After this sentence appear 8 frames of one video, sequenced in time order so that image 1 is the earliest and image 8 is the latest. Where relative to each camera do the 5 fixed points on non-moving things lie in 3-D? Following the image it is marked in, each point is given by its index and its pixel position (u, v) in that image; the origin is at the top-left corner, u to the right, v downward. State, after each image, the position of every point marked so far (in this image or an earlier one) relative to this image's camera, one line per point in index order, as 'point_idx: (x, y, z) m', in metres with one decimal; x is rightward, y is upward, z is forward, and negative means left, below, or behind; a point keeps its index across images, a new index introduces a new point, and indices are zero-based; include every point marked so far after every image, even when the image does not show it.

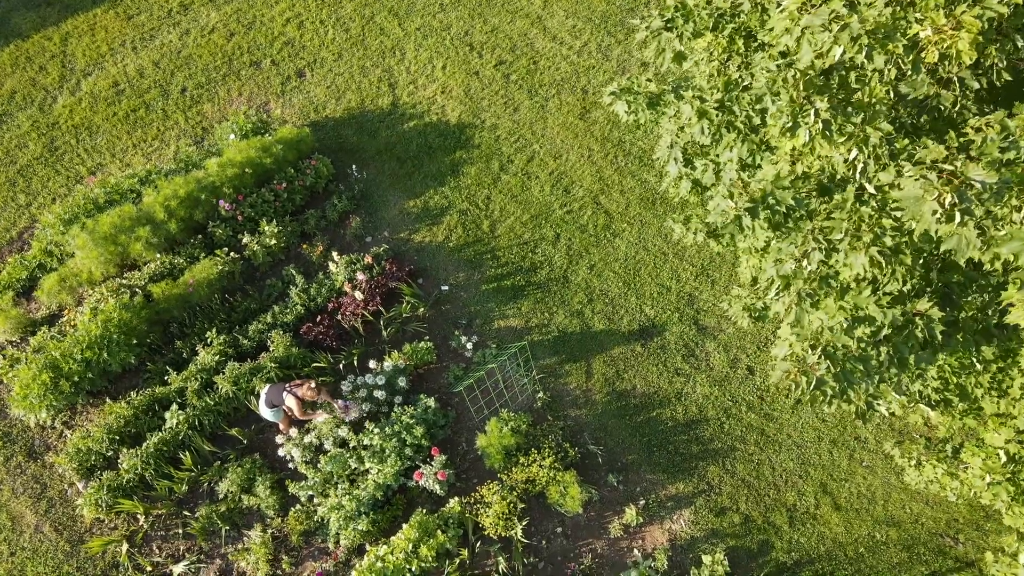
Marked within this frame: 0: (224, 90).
0: (-4.0, +2.8, +9.9) m
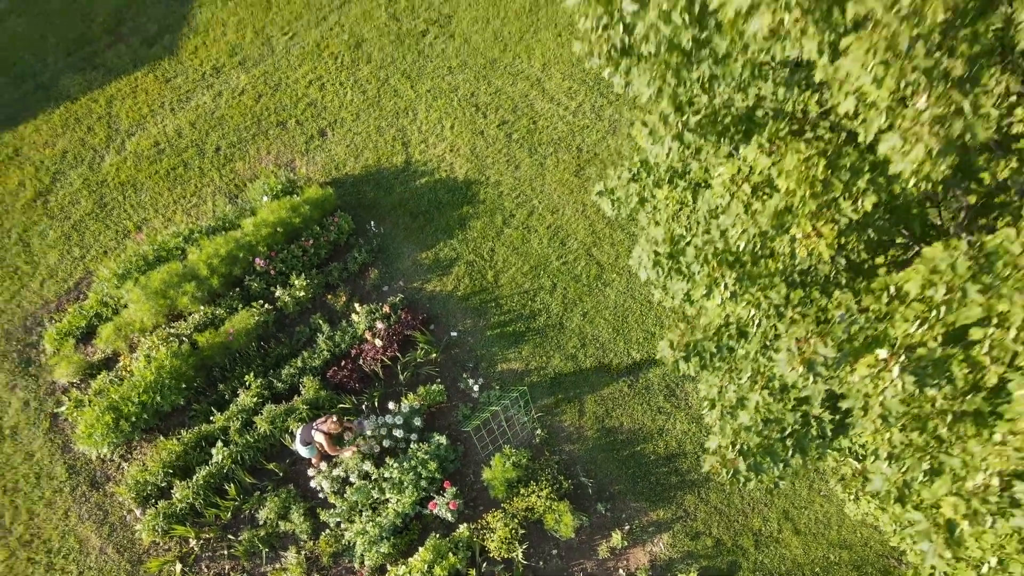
0: (-4.0, +2.1, +10.9) m
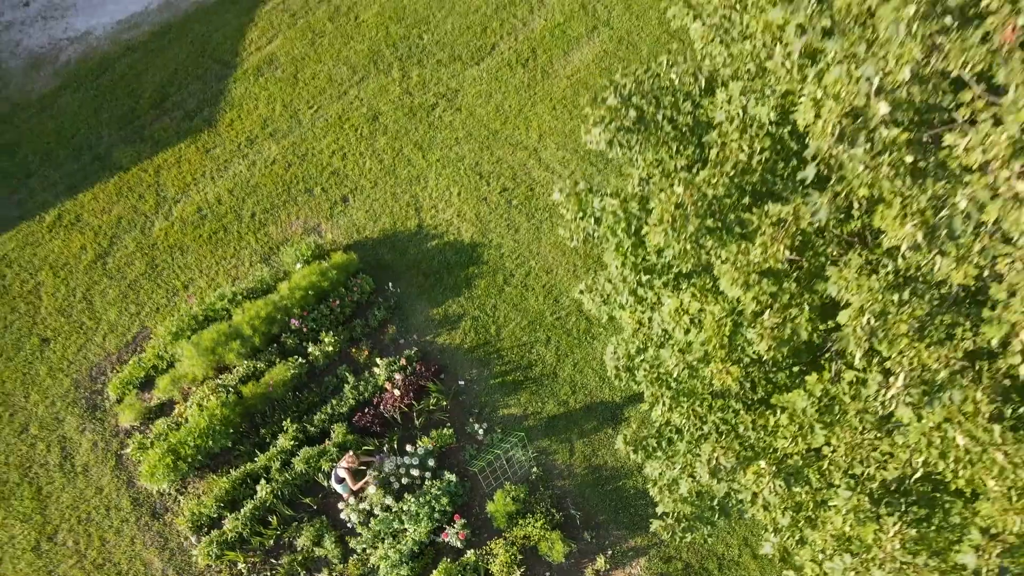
0: (-4.0, +1.3, +12.4) m
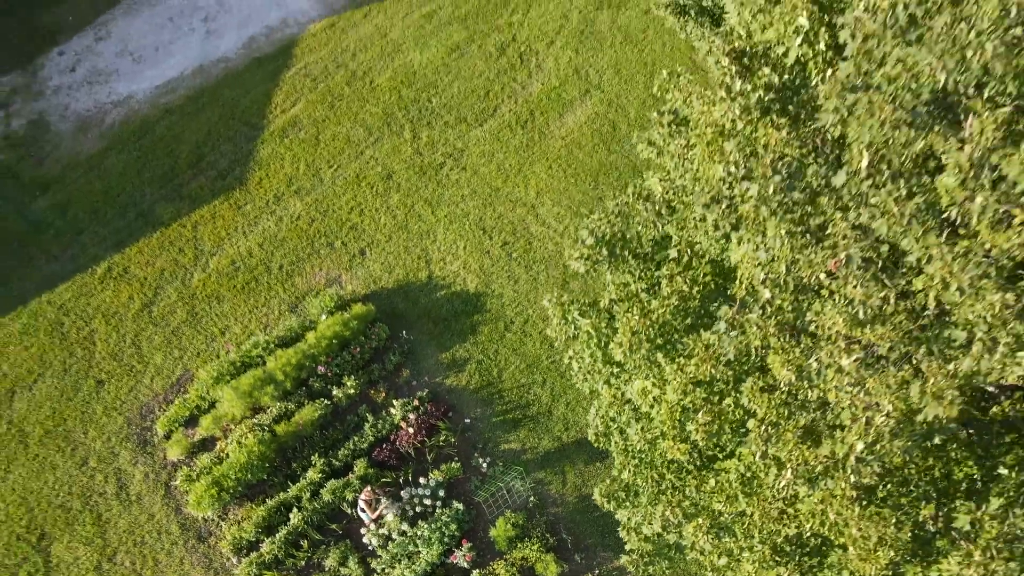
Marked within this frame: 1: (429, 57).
0: (-4.0, +0.4, +13.9) m
1: (-1.9, +5.3, +16.2) m
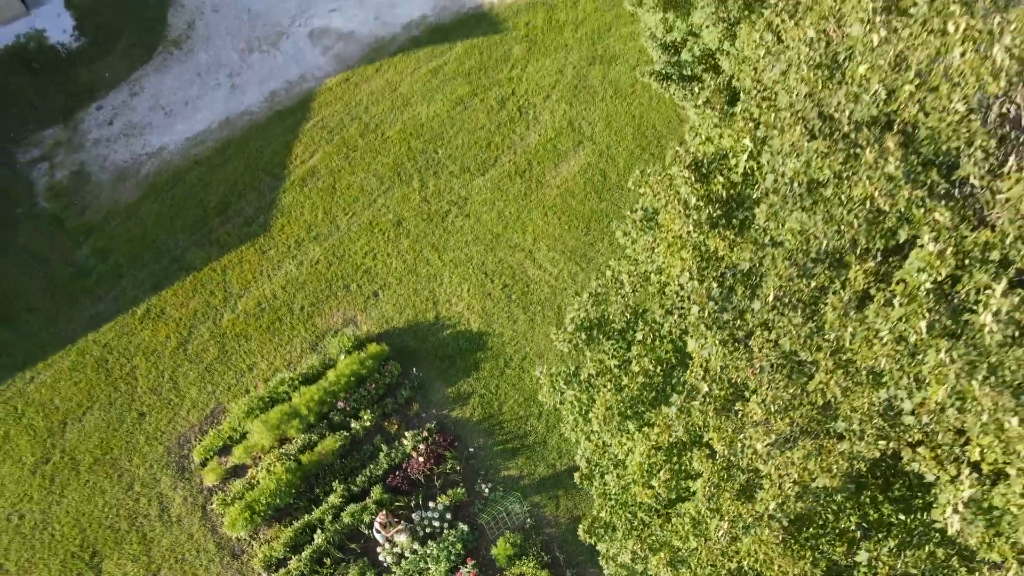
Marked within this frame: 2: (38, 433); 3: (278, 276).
0: (-4.0, -0.4, +15.4) m
1: (-1.9, +4.5, +17.7) m
2: (-9.6, -3.0, +14.5) m
3: (-5.2, +0.3, +15.7) m
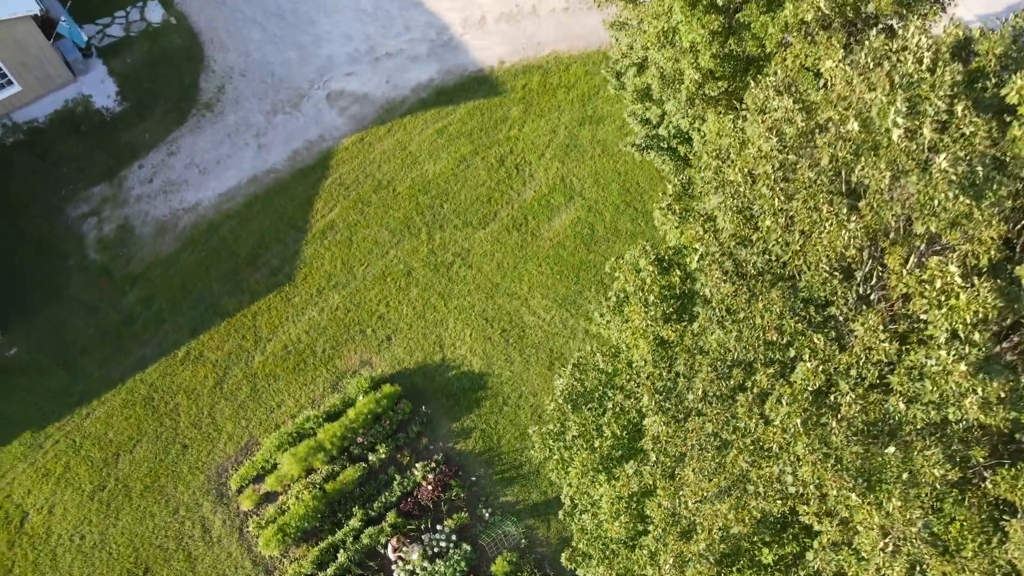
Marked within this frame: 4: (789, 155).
0: (-4.0, -1.5, +17.4) m
1: (-2.0, +3.4, +19.7) m
2: (-9.7, -4.1, +16.5) m
3: (-5.2, -0.8, +17.7) m
4: (+3.3, +1.5, +8.4) m
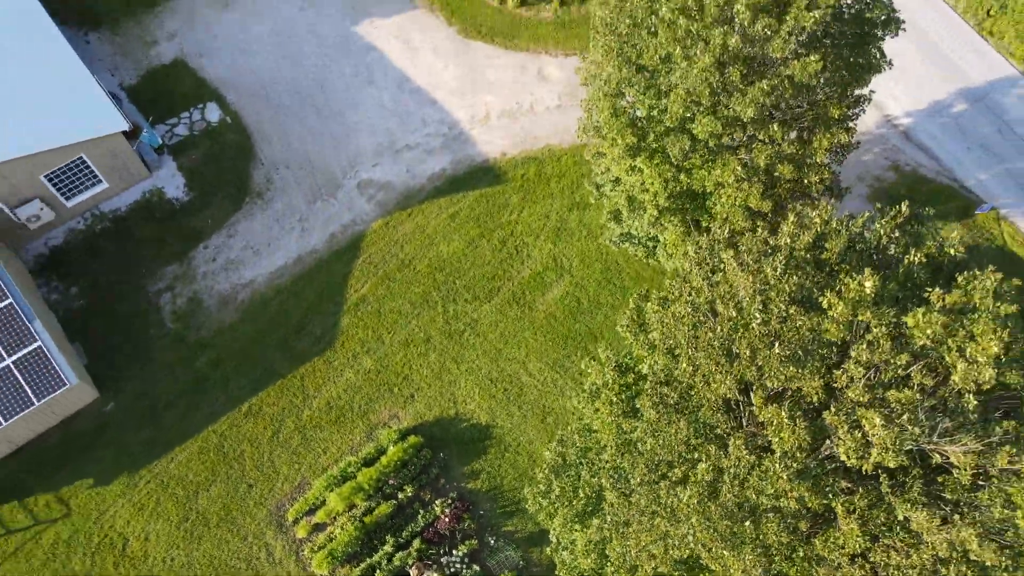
0: (-4.0, -3.5, +21.4) m
1: (-2.0, +1.3, +23.8) m
2: (-9.7, -6.1, +20.5) m
3: (-5.2, -2.9, +21.7) m
4: (+3.3, -0.5, +12.5) m
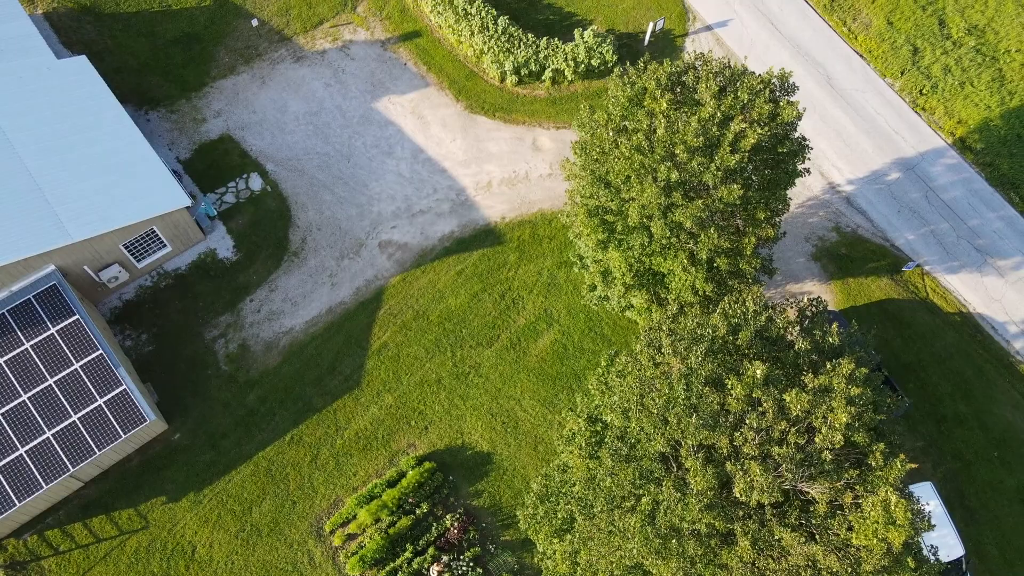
0: (-4.2, -5.4, +25.9) m
1: (-2.1, -0.5, +28.2) m
2: (-9.8, -7.9, +25.0) m
3: (-5.4, -4.7, +26.2) m
4: (+3.2, -2.3, +16.9) m
